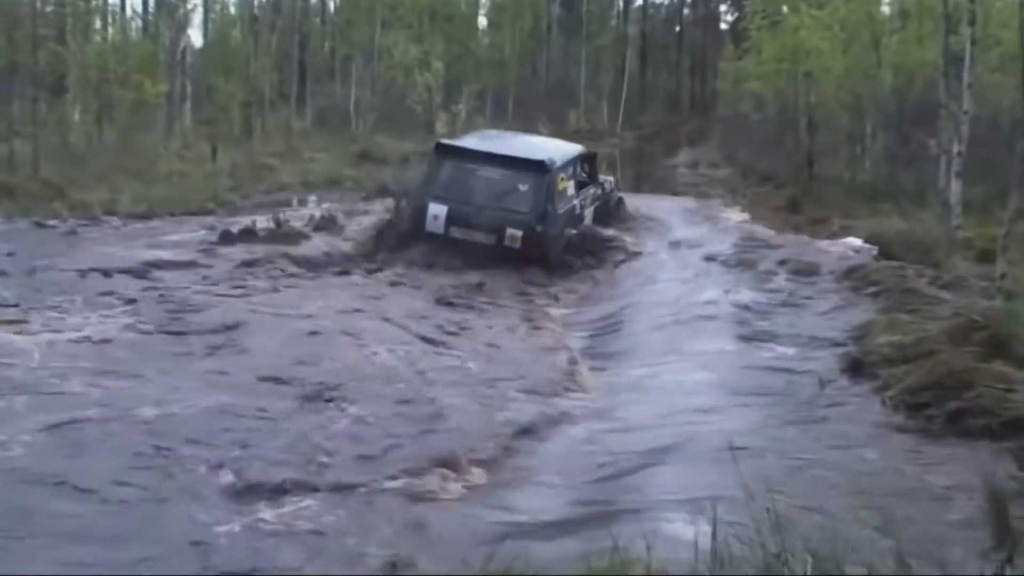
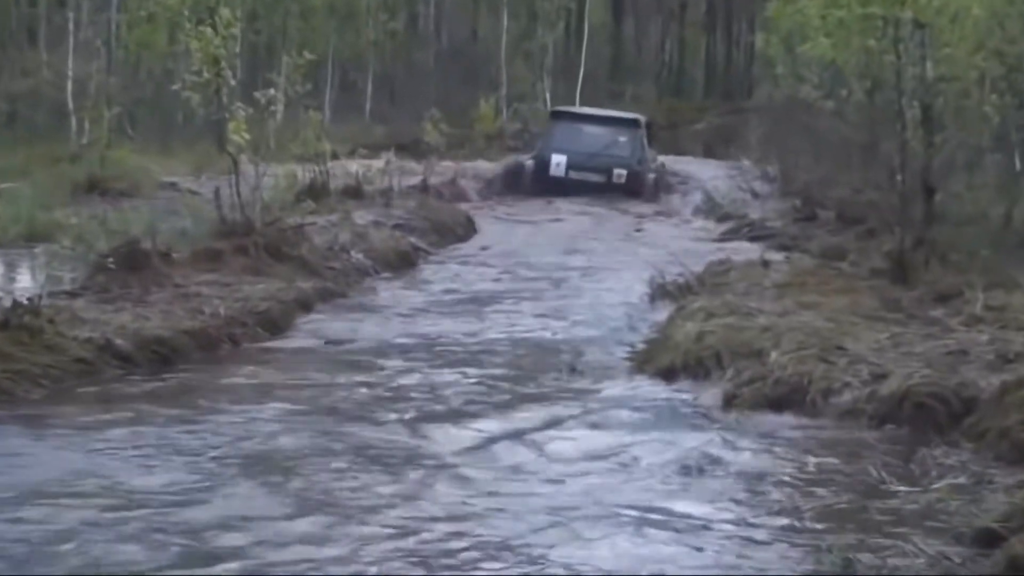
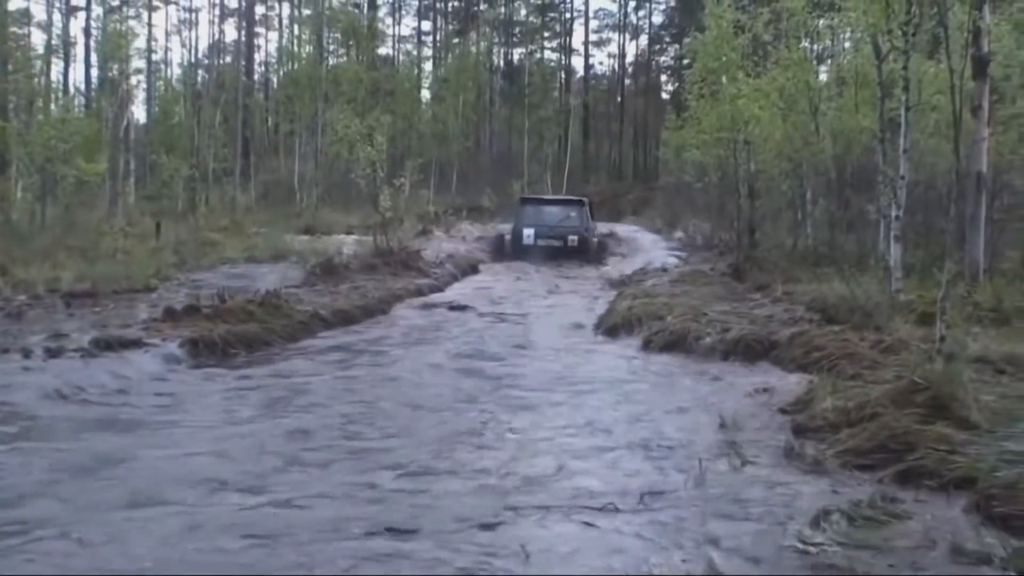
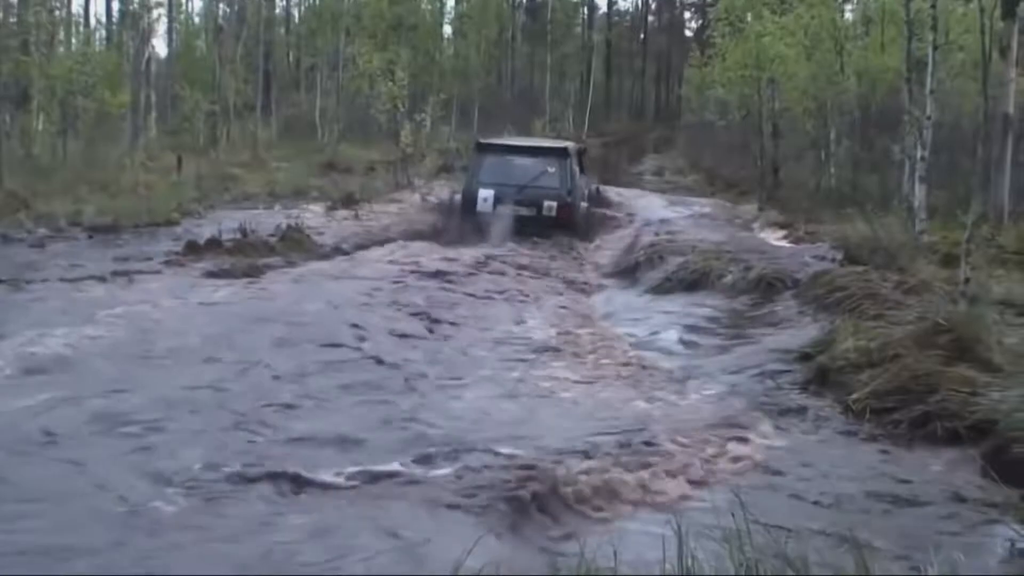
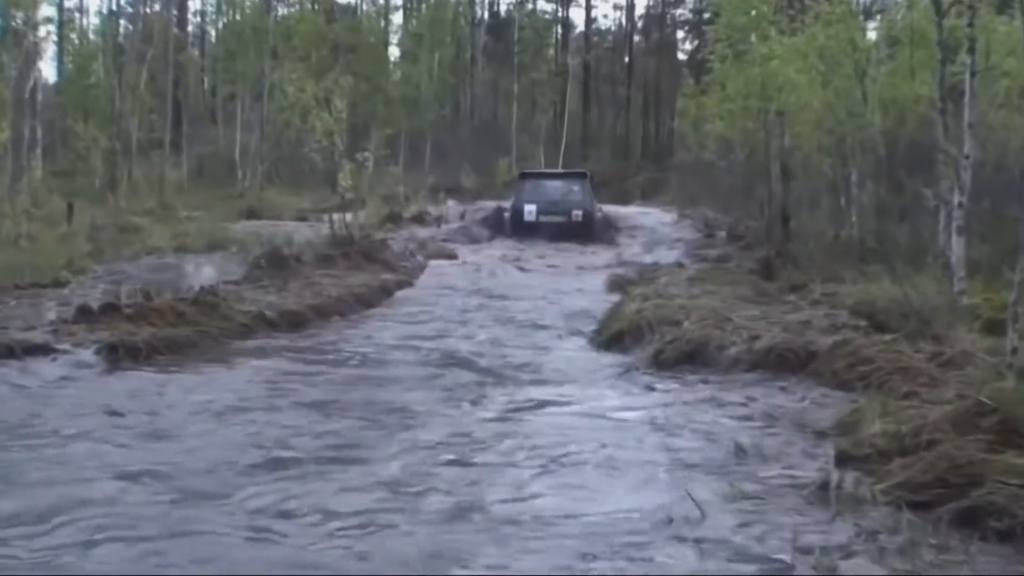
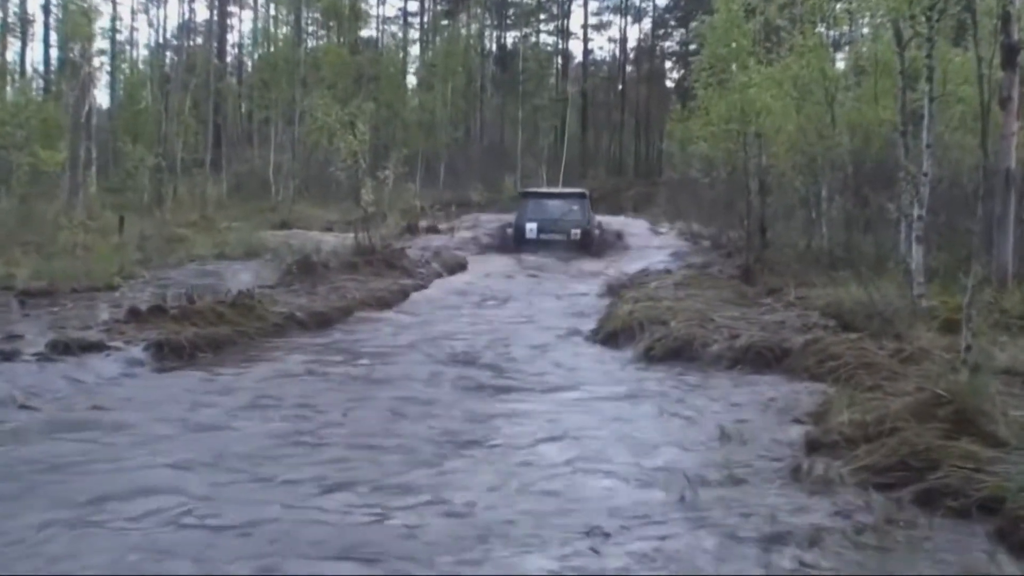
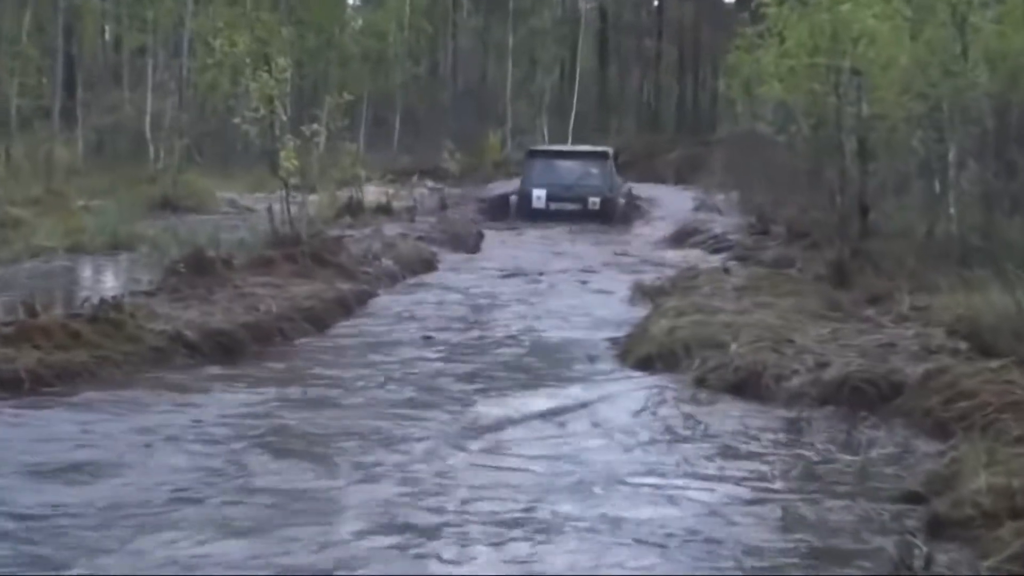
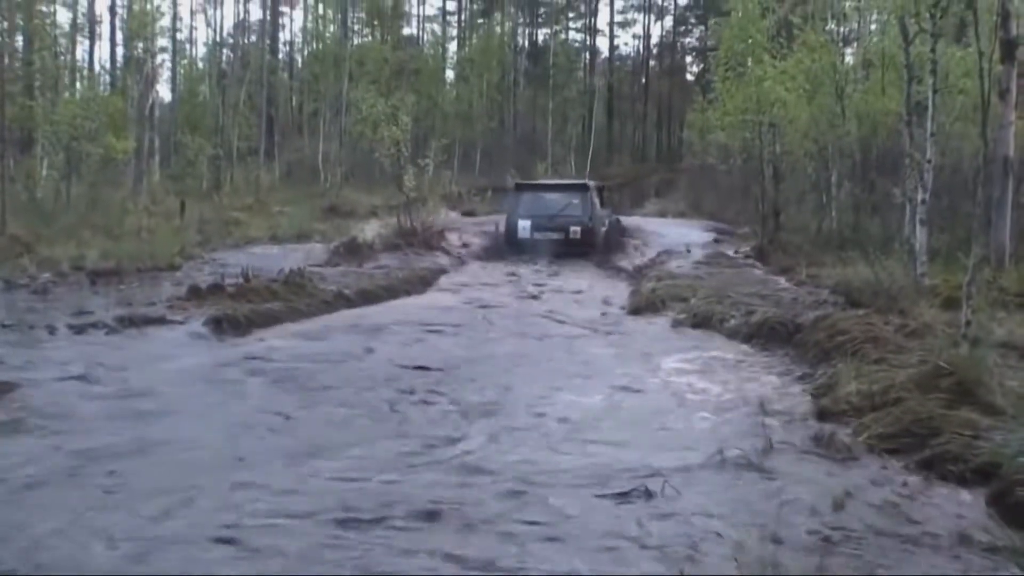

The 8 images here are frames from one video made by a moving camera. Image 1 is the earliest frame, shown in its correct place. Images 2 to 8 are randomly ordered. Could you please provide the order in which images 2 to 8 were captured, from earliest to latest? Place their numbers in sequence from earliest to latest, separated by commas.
4, 8, 3, 6, 5, 7, 2
